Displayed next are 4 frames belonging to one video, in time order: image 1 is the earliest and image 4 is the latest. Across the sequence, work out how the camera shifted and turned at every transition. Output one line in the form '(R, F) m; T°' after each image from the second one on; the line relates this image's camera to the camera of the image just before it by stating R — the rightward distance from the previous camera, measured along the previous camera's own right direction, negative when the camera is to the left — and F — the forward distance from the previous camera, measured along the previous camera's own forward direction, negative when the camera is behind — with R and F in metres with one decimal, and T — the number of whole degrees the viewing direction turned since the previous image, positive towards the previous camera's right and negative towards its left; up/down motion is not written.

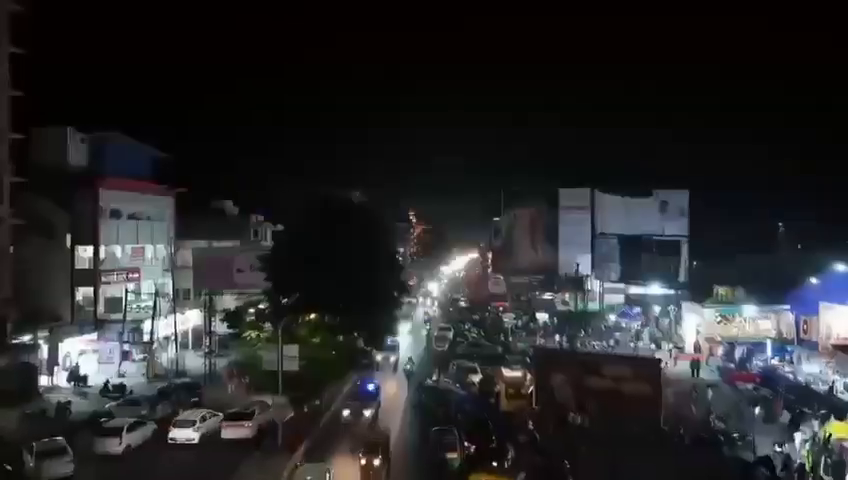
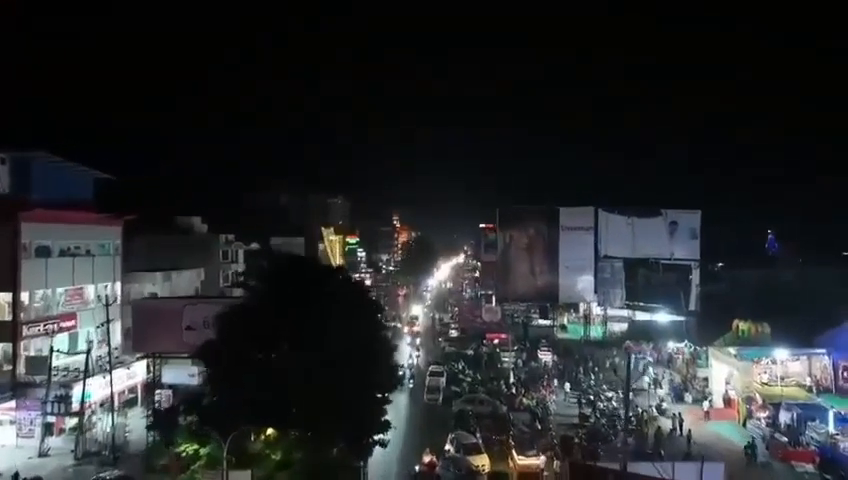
(-0.1, +2.2) m; +1°
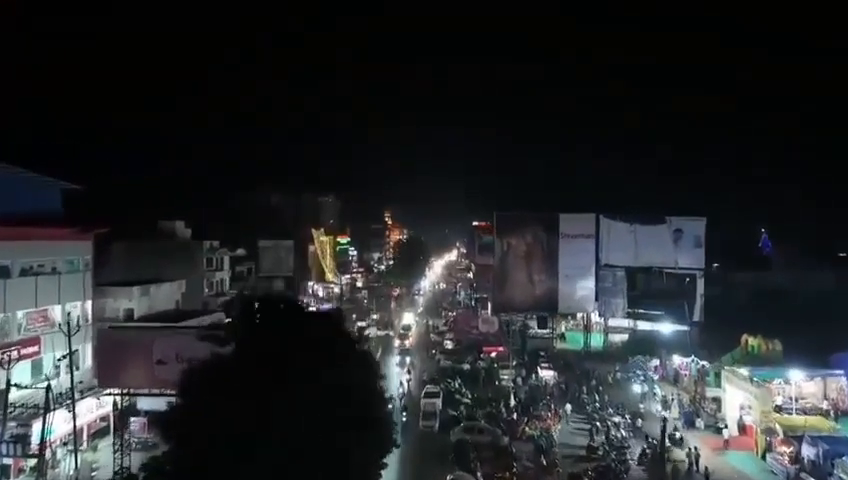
(-0.1, +1.0) m; +1°
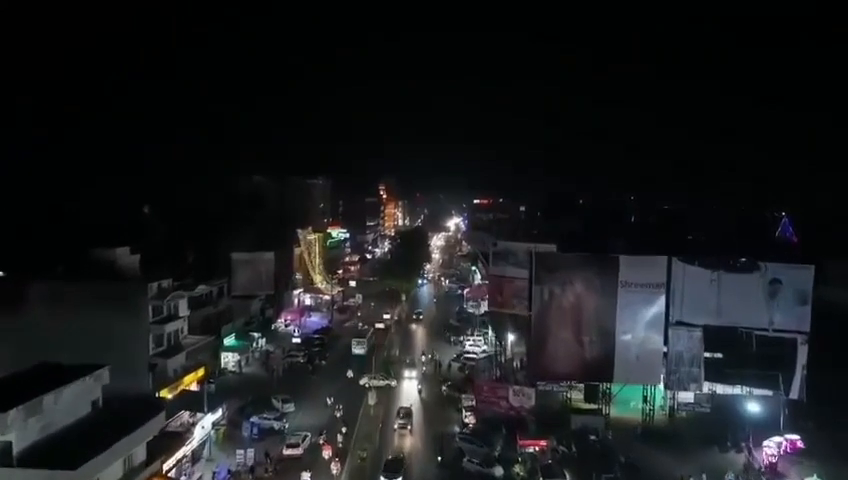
(-0.6, +5.3) m; +1°
